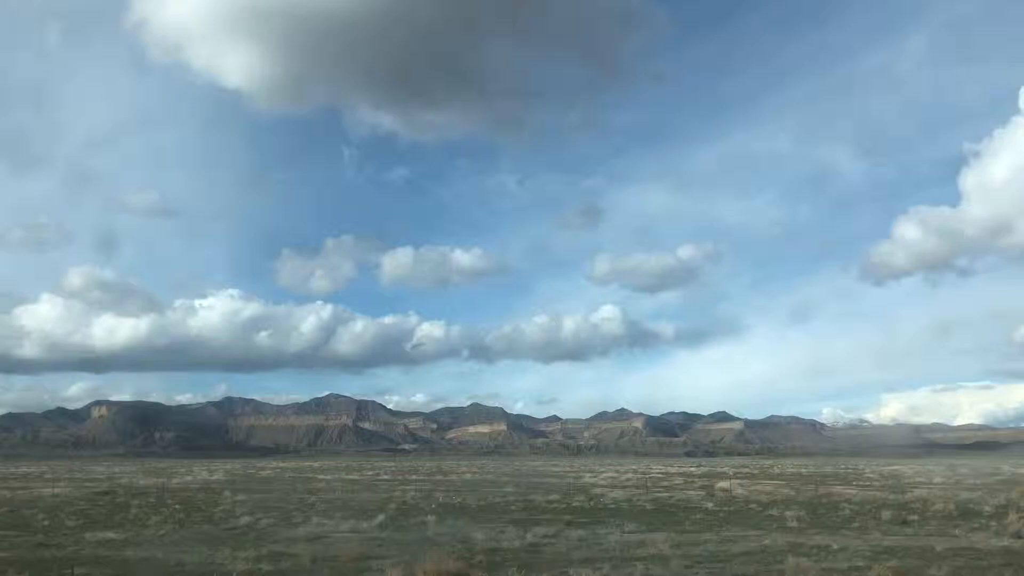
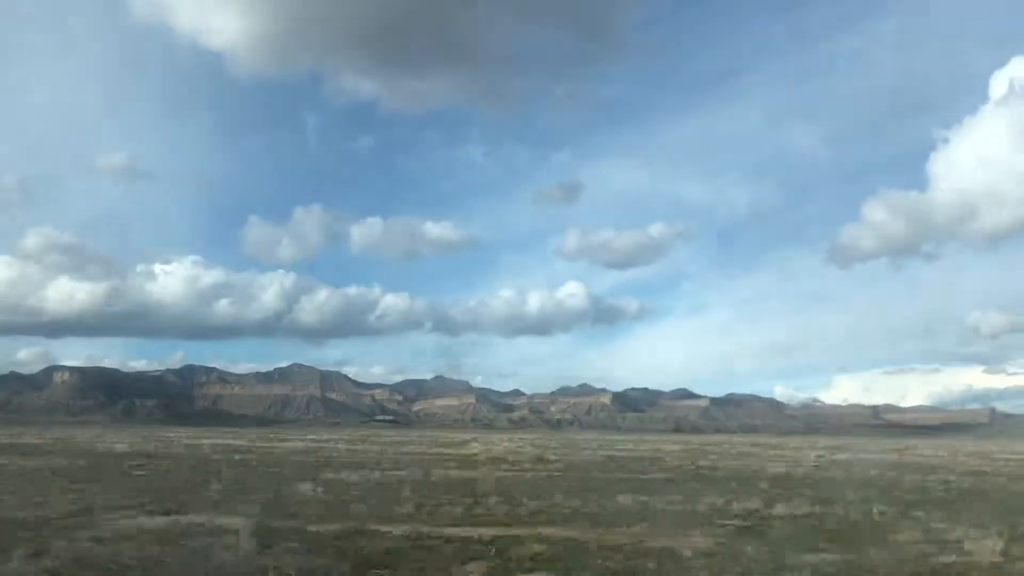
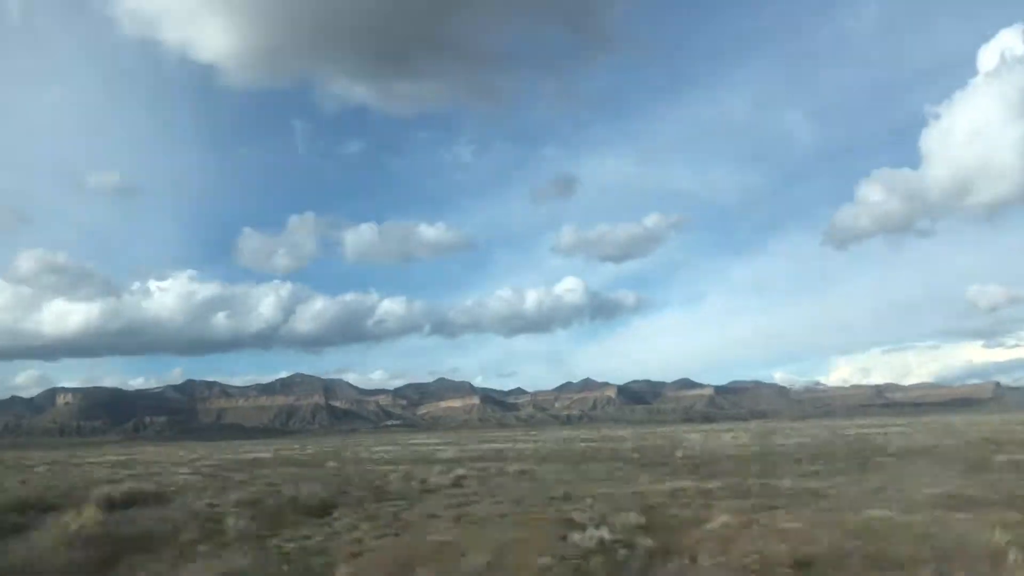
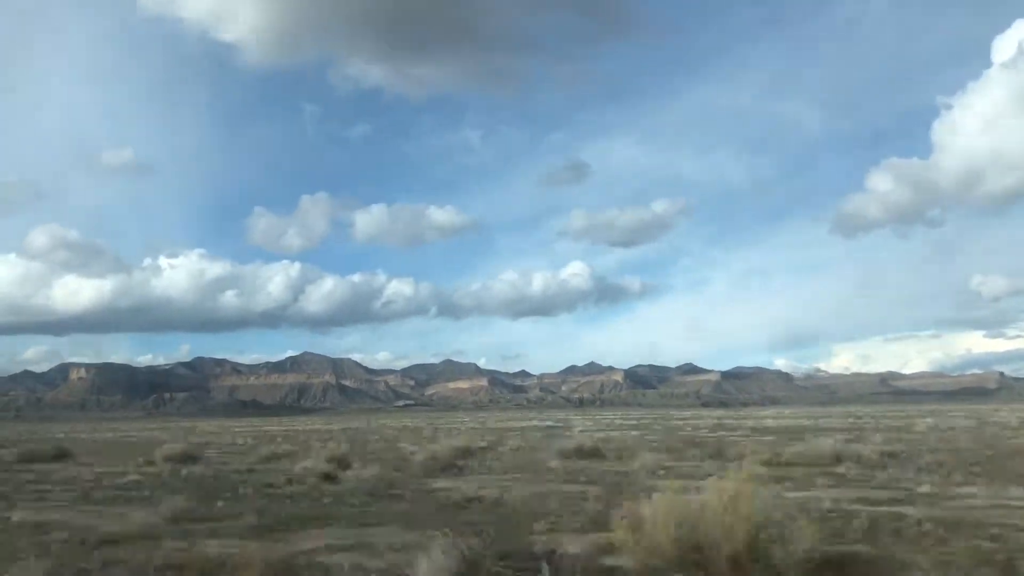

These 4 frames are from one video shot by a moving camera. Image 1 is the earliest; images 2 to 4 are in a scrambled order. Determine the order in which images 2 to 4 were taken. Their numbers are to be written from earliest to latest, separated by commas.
2, 3, 4
